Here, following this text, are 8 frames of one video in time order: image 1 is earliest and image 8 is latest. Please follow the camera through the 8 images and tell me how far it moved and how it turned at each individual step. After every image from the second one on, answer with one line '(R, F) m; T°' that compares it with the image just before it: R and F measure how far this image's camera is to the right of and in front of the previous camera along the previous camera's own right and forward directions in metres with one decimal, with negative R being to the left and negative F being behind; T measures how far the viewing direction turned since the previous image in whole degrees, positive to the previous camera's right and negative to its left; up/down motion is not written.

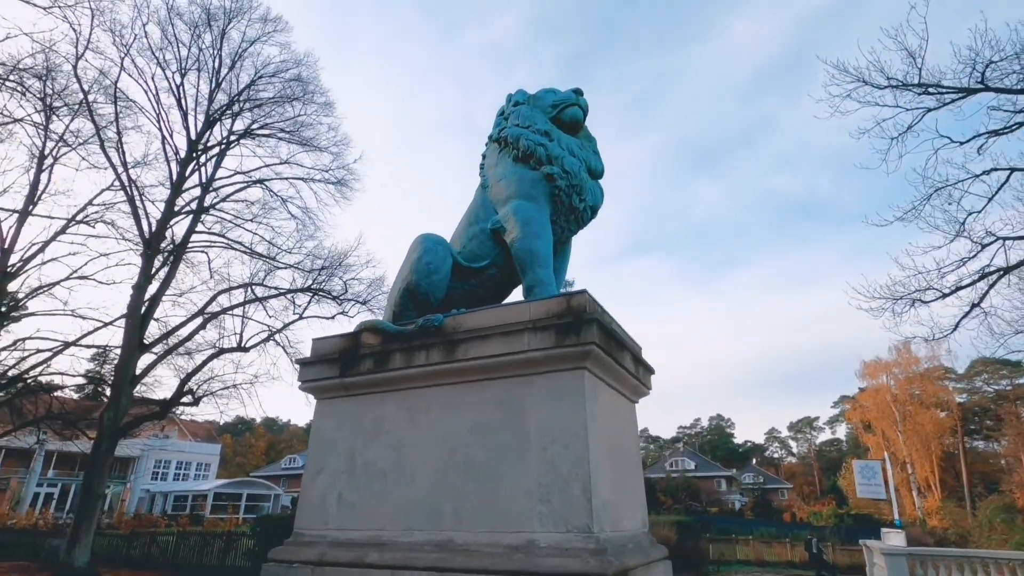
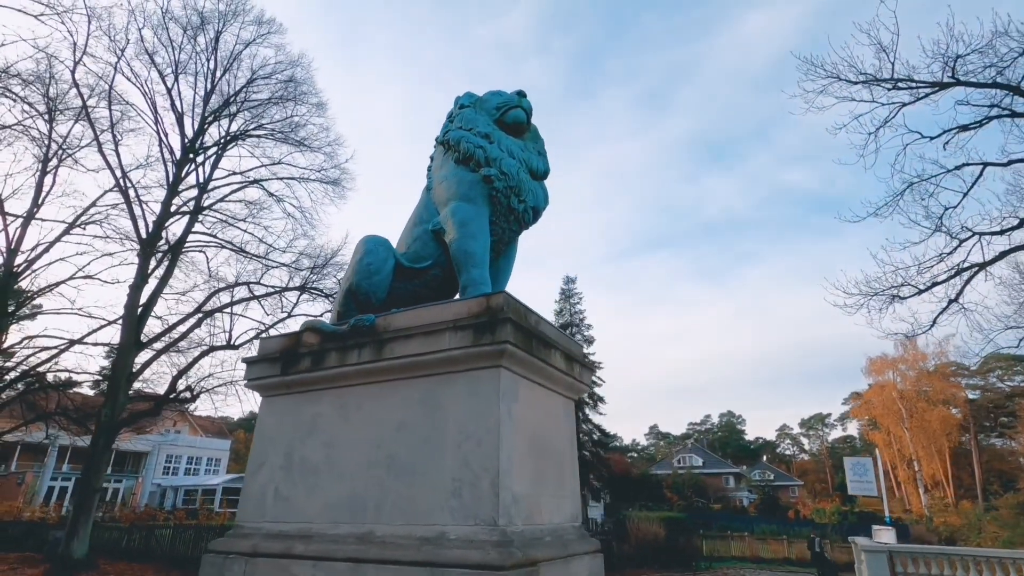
(+0.6, -0.1) m; -1°
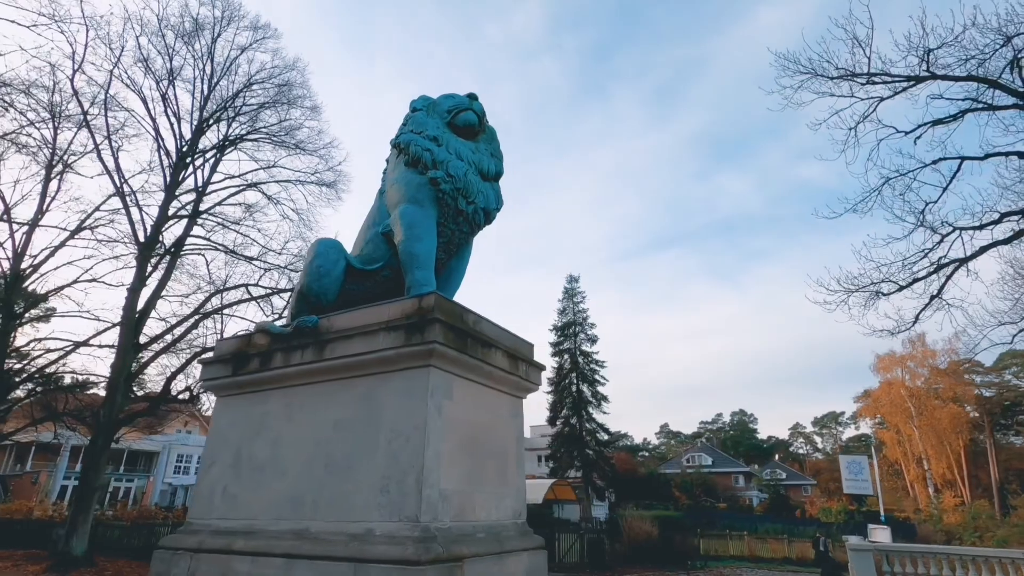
(+0.5, 0.0) m; -1°
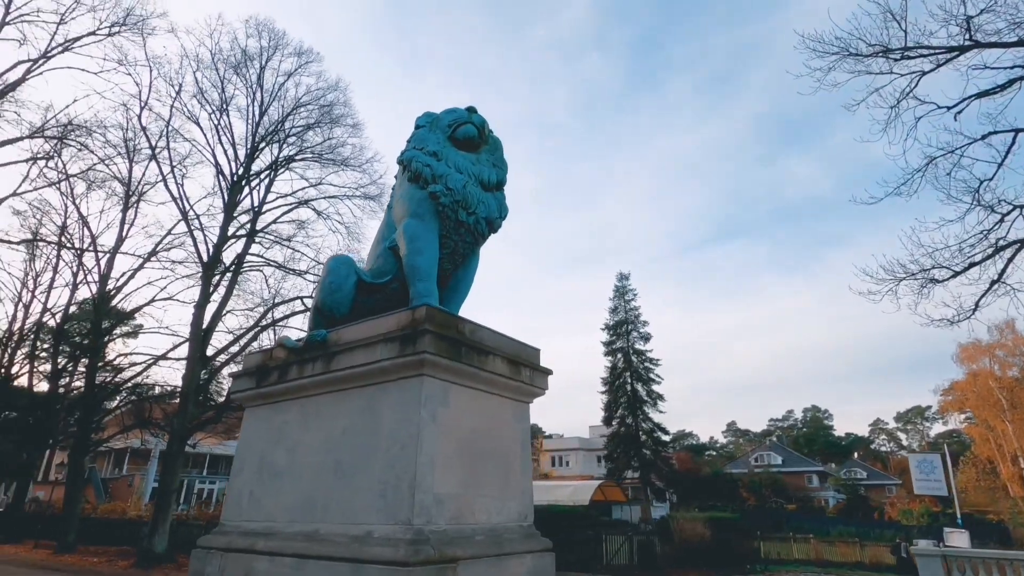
(+0.4, -0.1) m; -6°
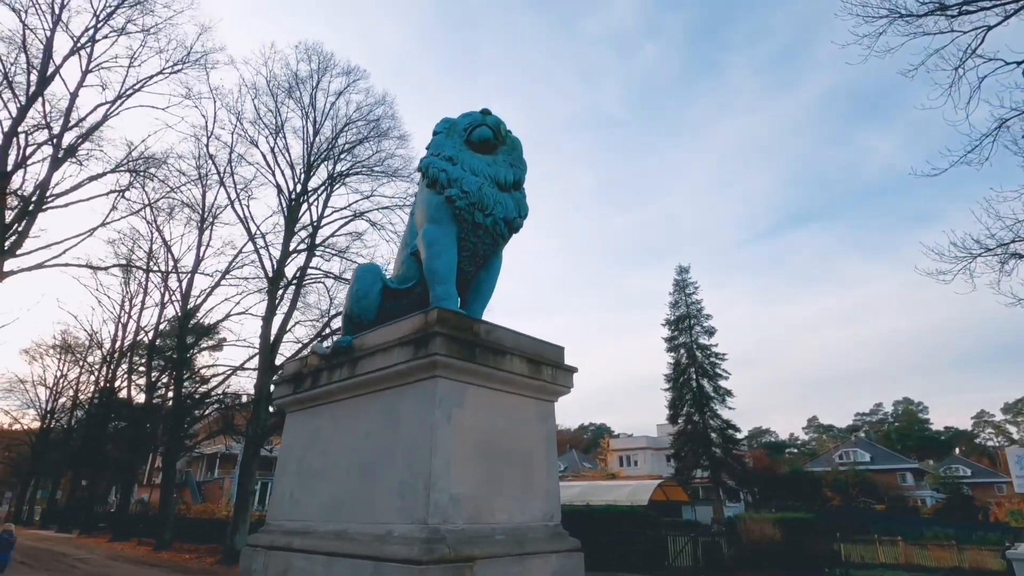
(+0.3, 0.0) m; -7°
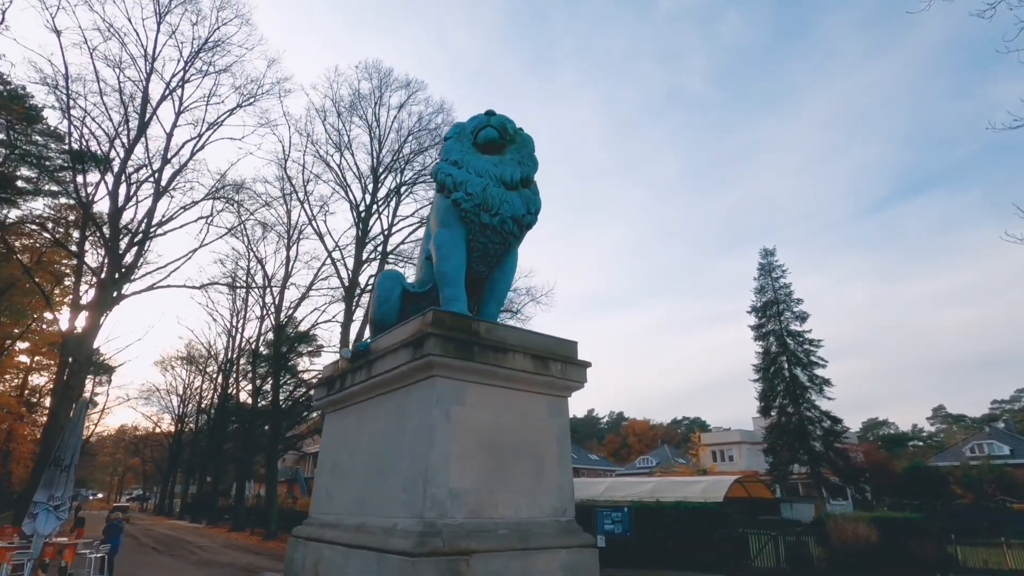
(+0.6, 0.0) m; -9°
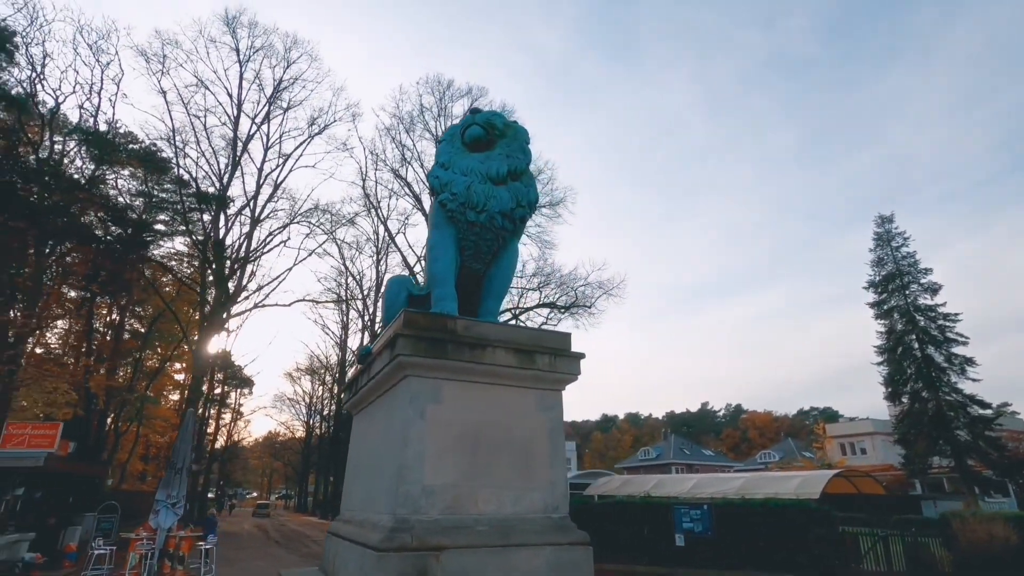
(+0.9, +0.1) m; -11°
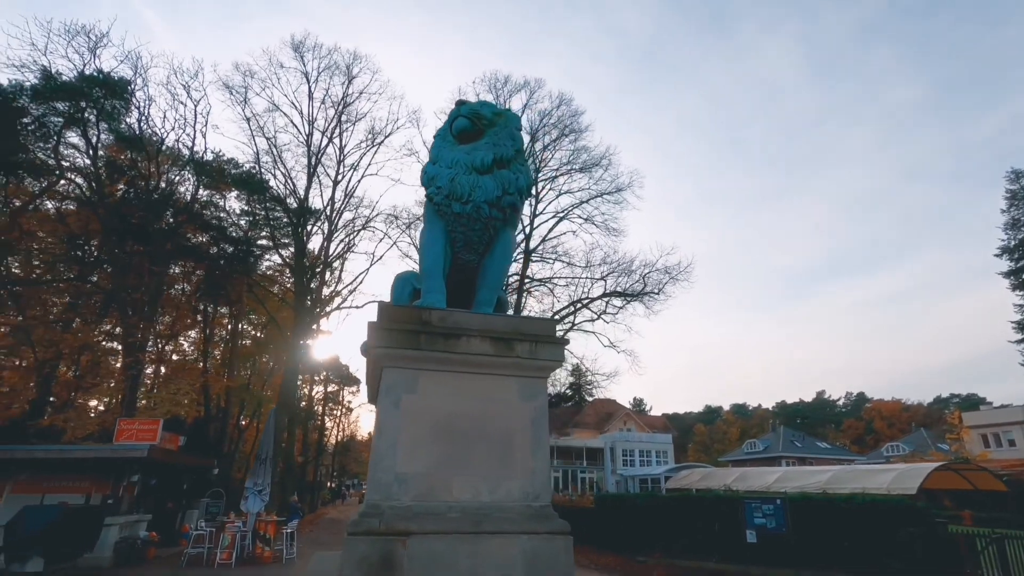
(+0.9, +0.1) m; -10°
